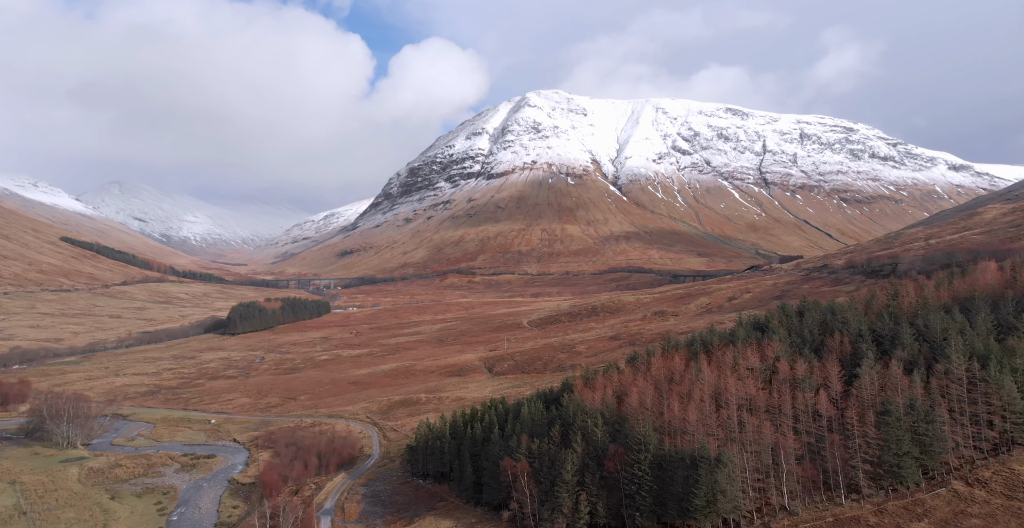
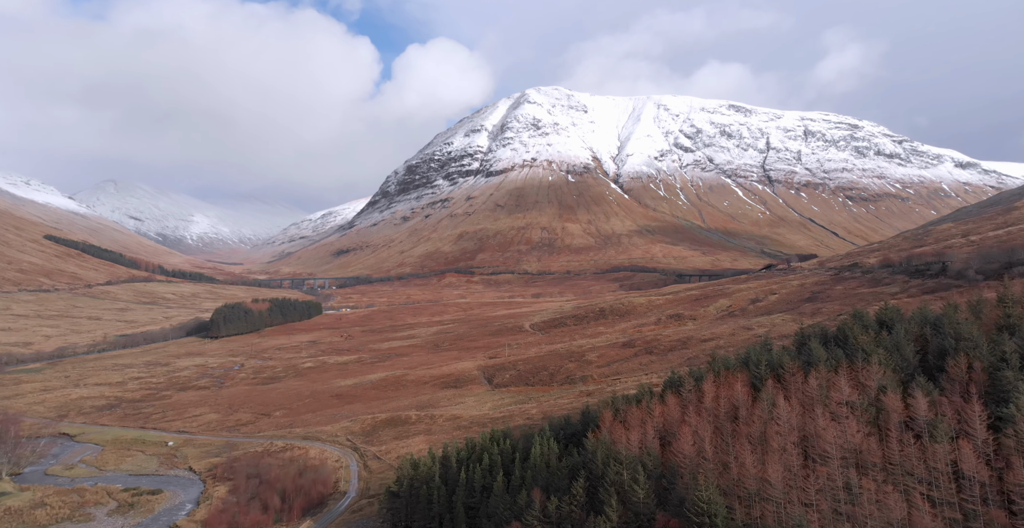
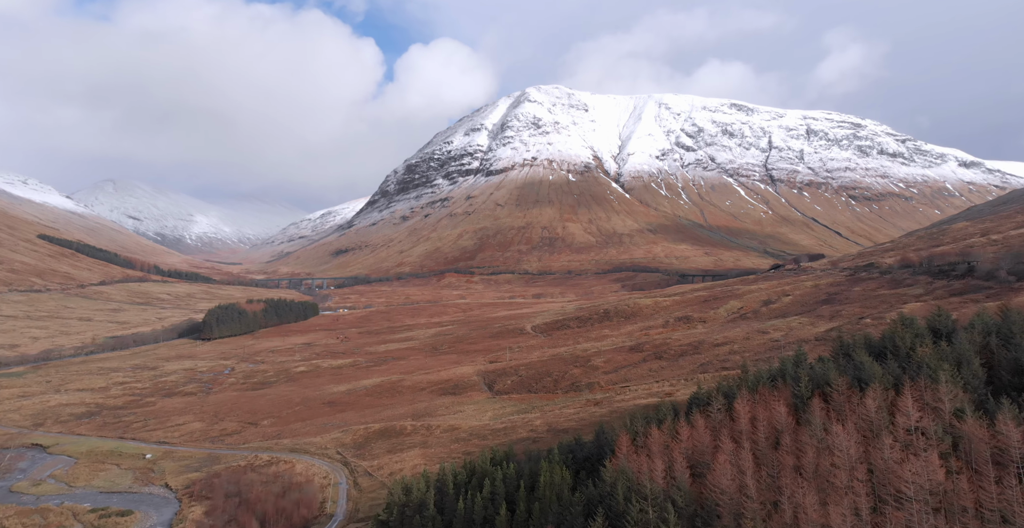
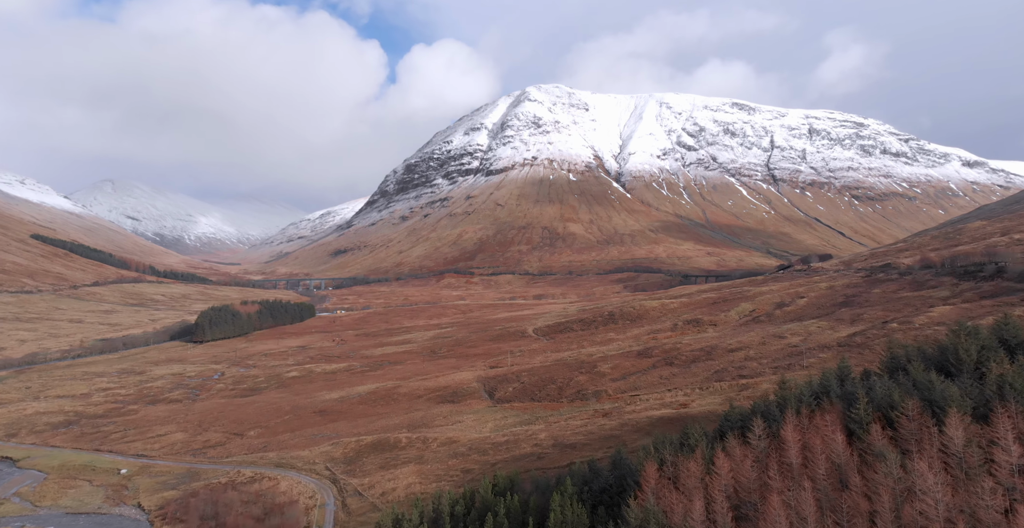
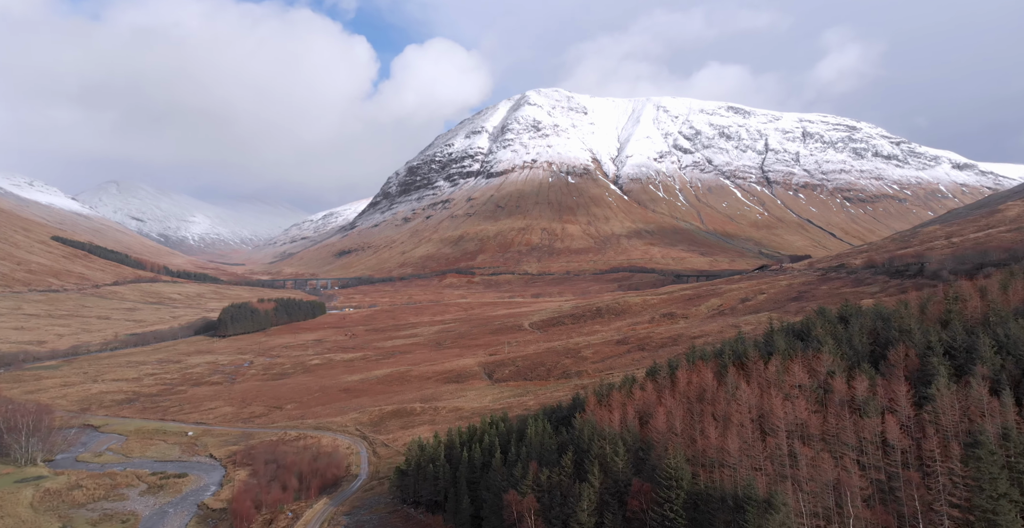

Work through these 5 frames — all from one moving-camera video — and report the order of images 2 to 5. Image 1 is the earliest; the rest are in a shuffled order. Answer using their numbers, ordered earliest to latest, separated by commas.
5, 2, 3, 4
